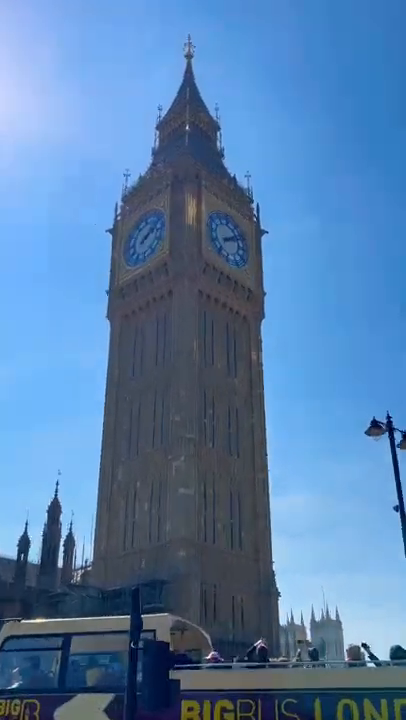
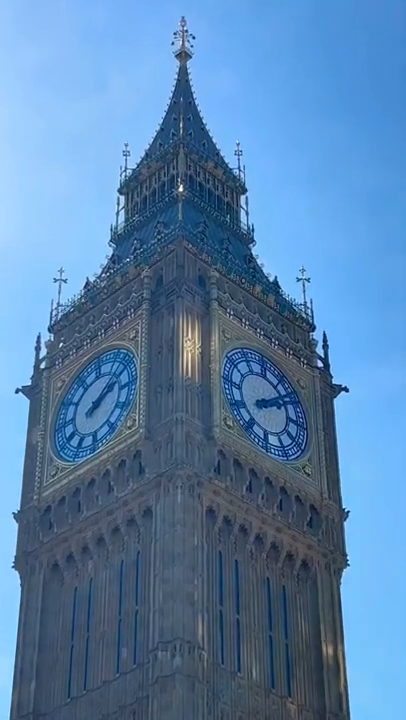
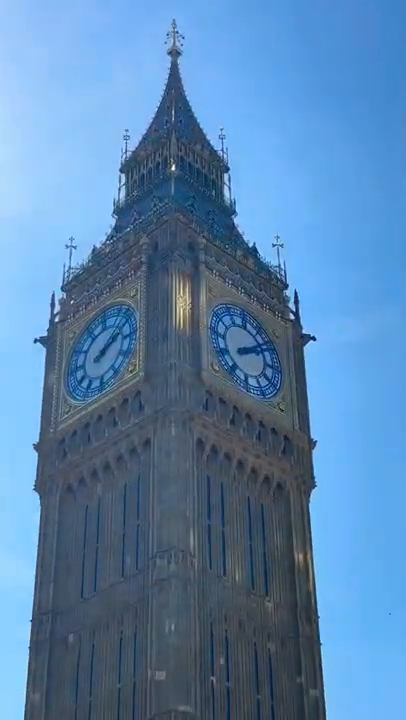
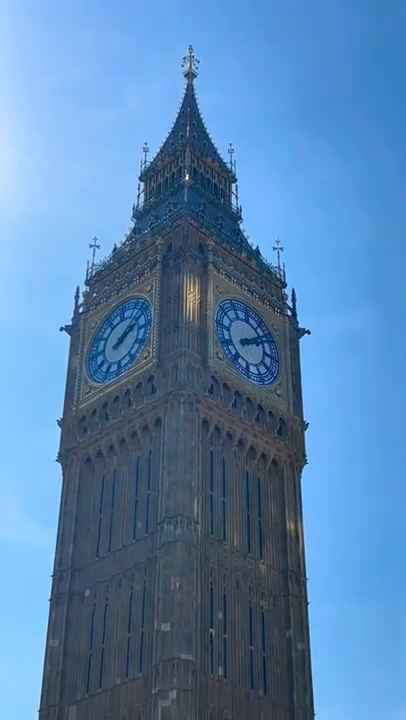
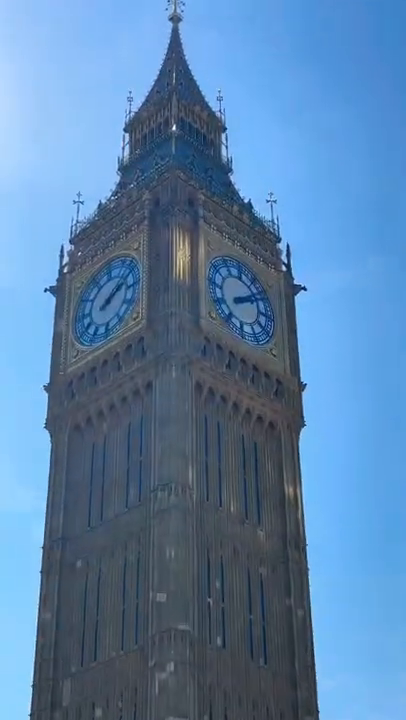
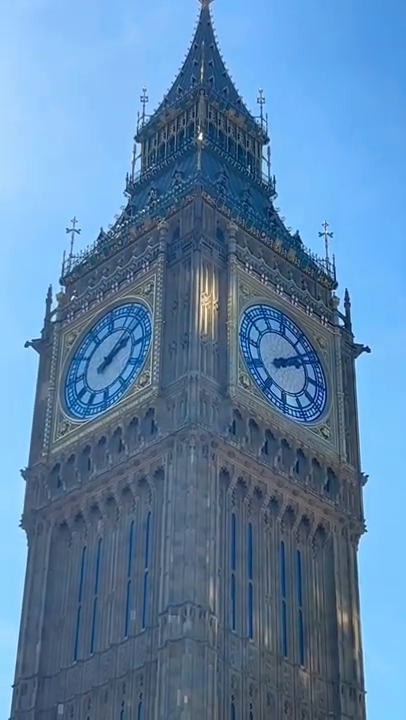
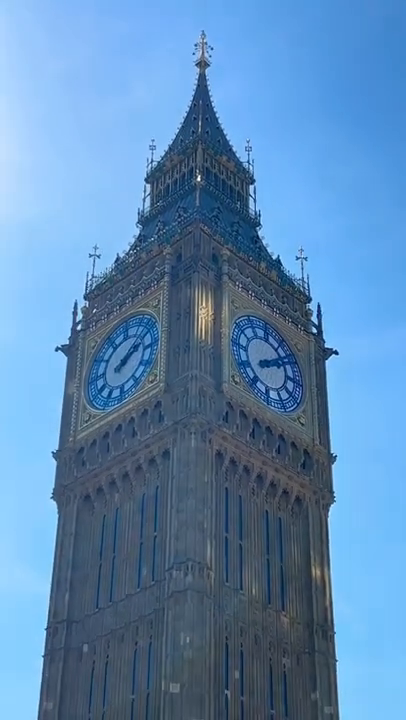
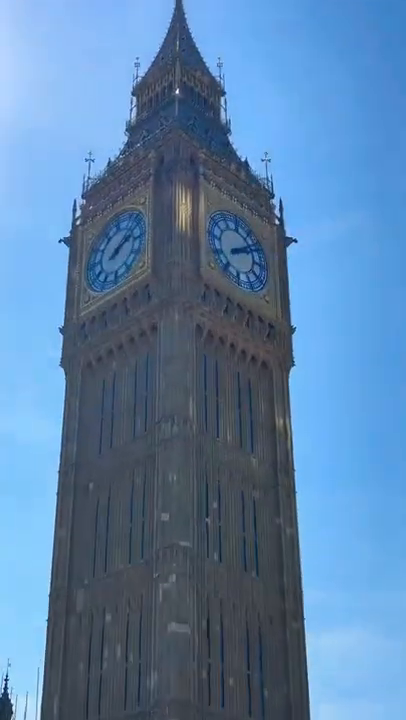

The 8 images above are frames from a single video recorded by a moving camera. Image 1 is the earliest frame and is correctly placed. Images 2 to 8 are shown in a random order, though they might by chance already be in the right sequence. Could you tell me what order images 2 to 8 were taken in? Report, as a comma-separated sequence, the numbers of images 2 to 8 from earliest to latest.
8, 5, 3, 2, 6, 7, 4
